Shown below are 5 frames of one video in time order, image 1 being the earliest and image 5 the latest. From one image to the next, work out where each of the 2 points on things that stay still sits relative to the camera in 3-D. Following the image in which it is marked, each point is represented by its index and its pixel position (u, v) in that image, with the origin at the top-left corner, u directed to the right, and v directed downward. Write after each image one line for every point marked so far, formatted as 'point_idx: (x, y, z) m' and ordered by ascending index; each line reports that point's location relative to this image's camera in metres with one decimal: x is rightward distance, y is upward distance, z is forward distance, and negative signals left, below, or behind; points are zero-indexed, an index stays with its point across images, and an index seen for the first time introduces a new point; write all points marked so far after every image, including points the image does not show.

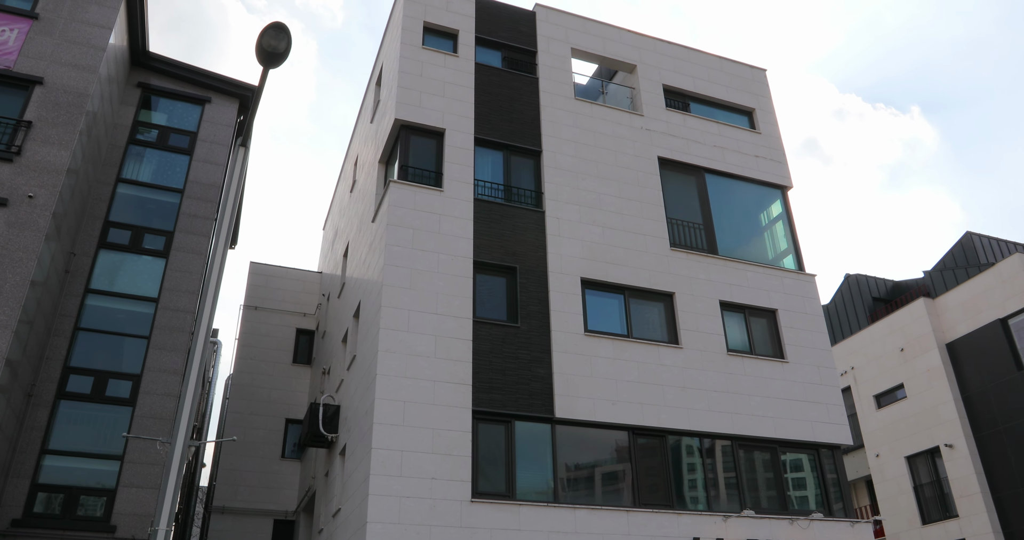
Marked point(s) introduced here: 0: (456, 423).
0: (-1.1, -2.9, +14.9) m
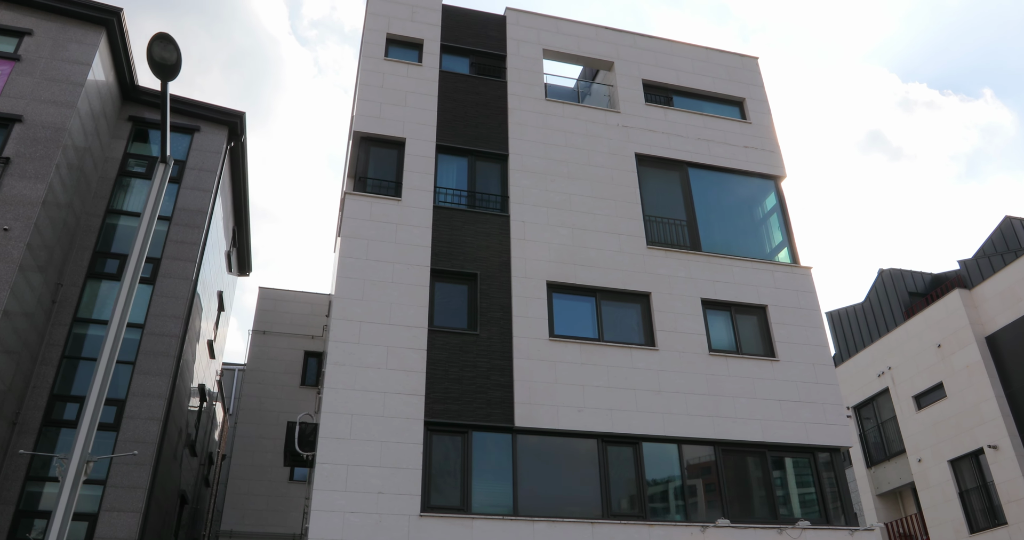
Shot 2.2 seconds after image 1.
0: (-2.0, -3.1, +14.4) m
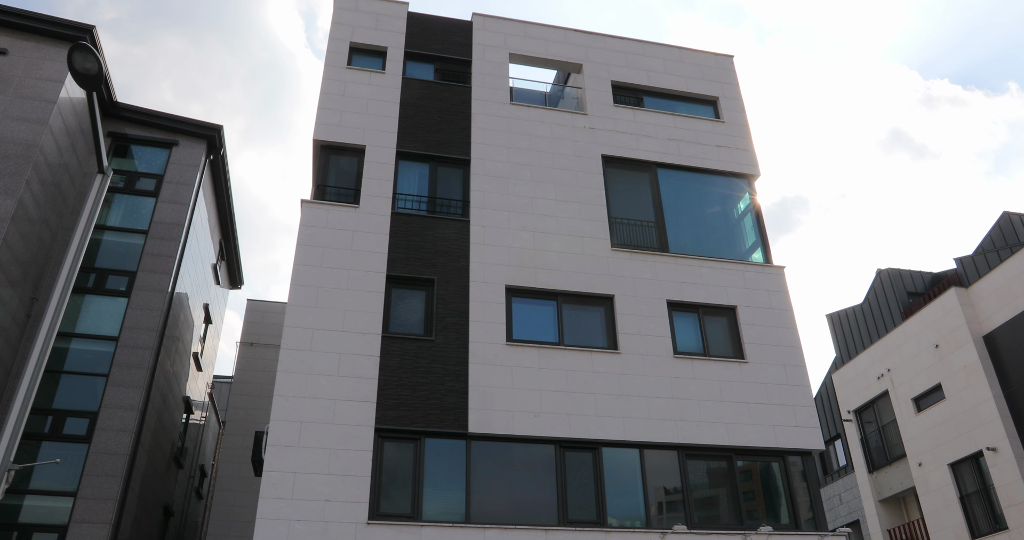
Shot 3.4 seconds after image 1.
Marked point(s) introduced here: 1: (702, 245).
0: (-2.9, -3.2, +14.3) m
1: (+4.6, +0.6, +18.8) m
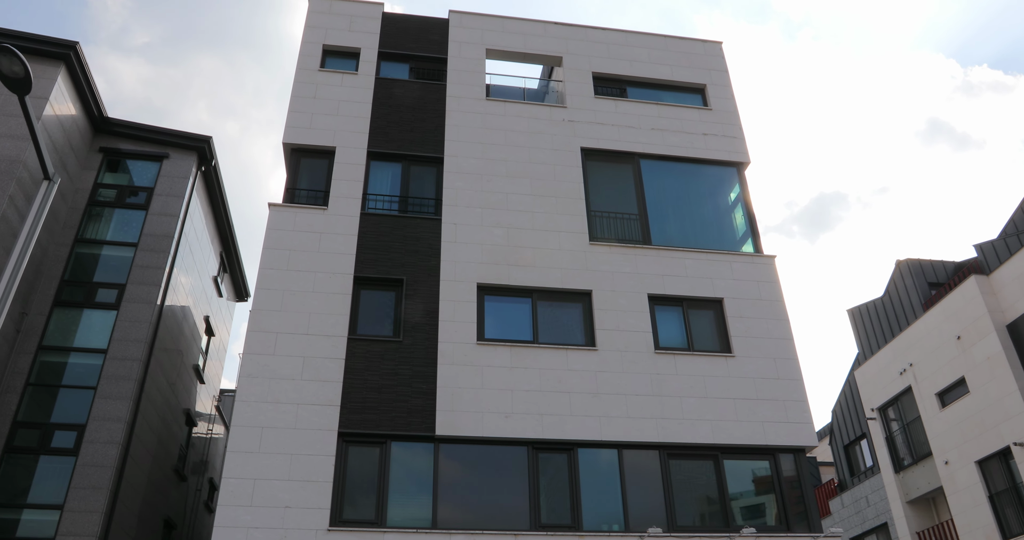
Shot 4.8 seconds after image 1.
0: (-3.5, -3.2, +14.0) m
1: (+4.1, +0.8, +18.1) m
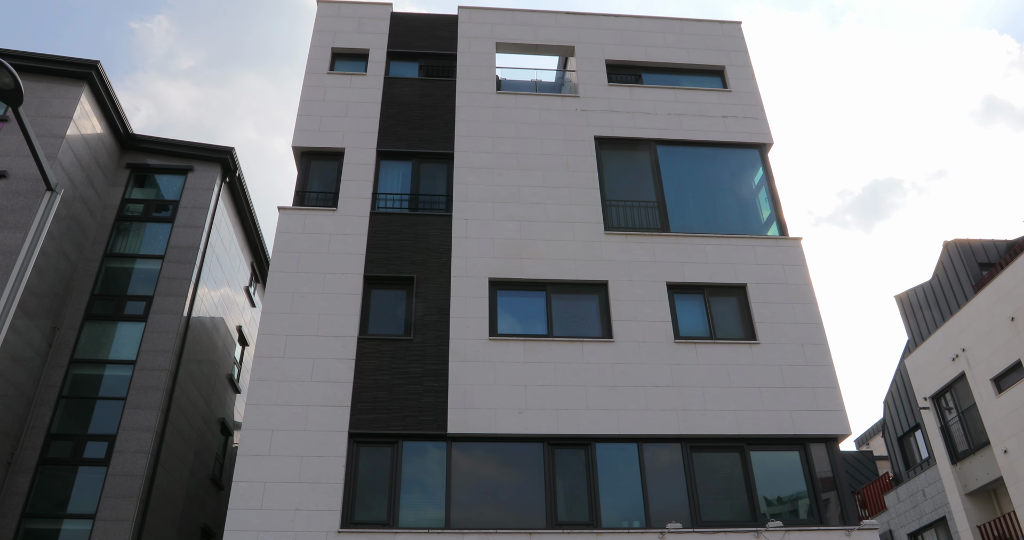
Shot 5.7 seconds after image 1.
0: (-3.3, -3.2, +13.8) m
1: (+4.4, +1.1, +17.5) m
